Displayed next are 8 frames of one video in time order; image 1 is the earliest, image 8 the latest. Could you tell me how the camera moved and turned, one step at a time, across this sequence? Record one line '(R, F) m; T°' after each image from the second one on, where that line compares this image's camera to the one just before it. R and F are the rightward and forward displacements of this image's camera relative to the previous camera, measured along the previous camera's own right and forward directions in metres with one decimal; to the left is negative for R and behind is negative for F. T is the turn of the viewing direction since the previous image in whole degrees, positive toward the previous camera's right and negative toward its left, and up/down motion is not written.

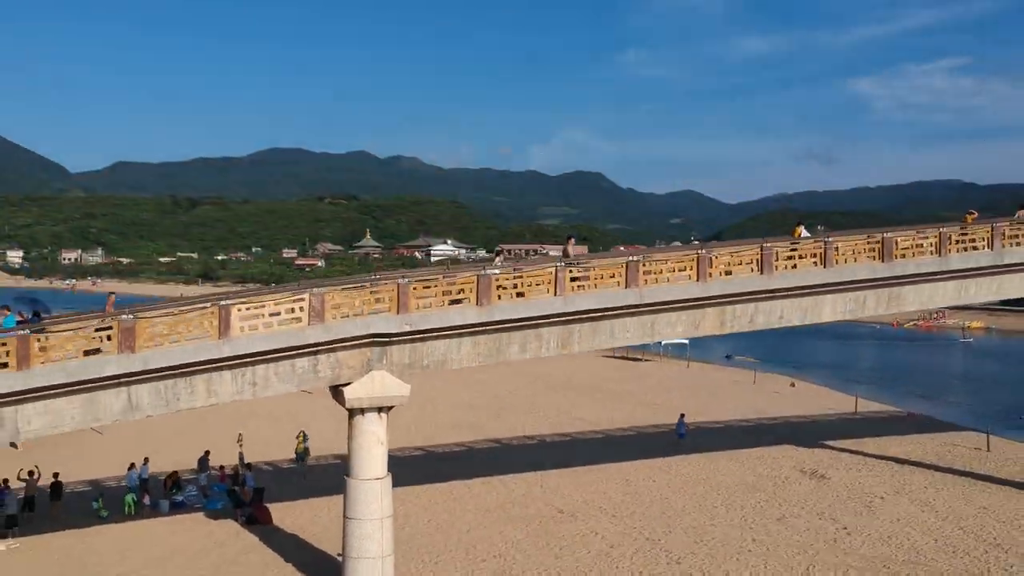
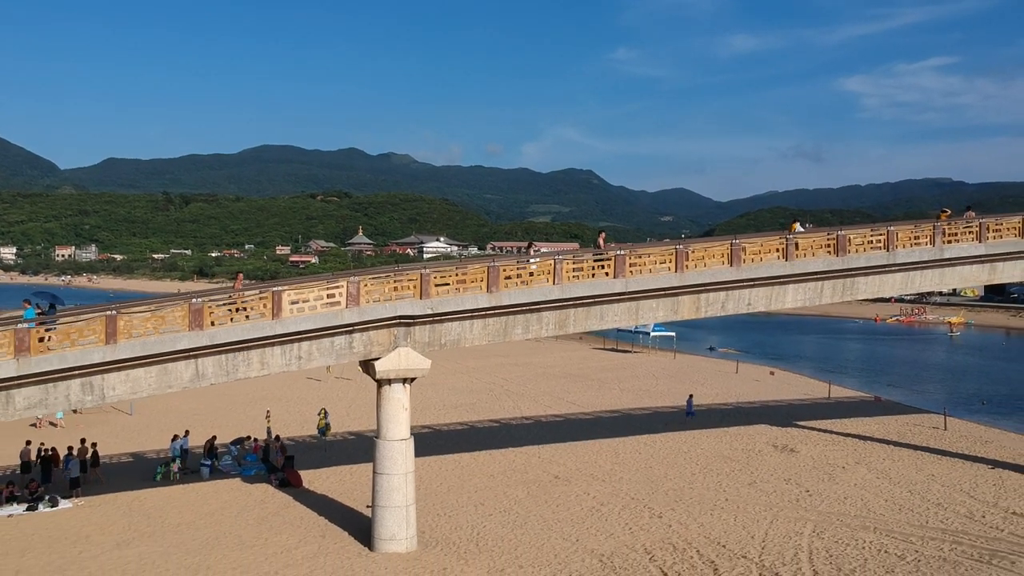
(-0.3, -2.5) m; +1°
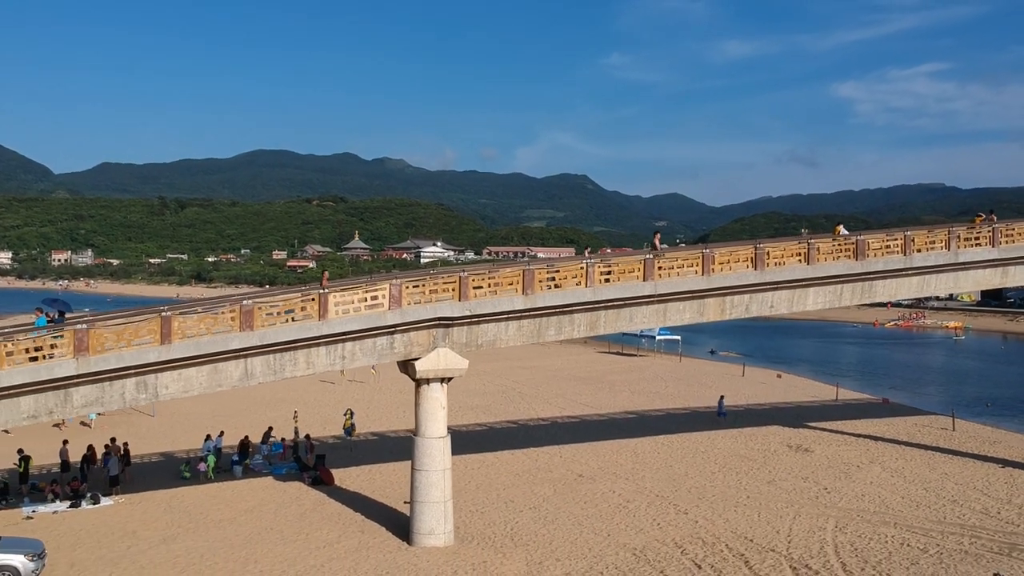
(-0.9, -0.6) m; 0°
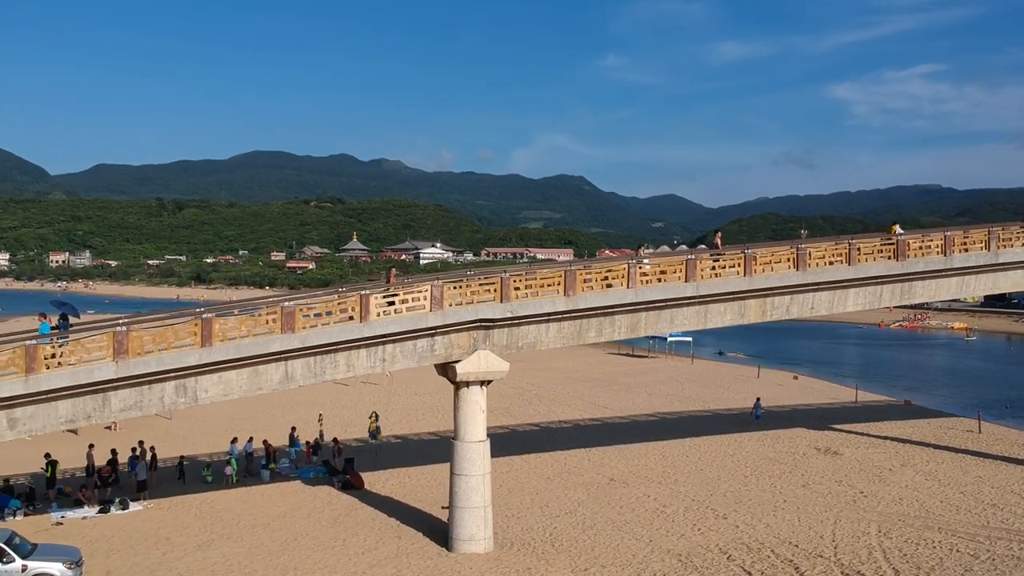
(-0.9, +0.3) m; 0°
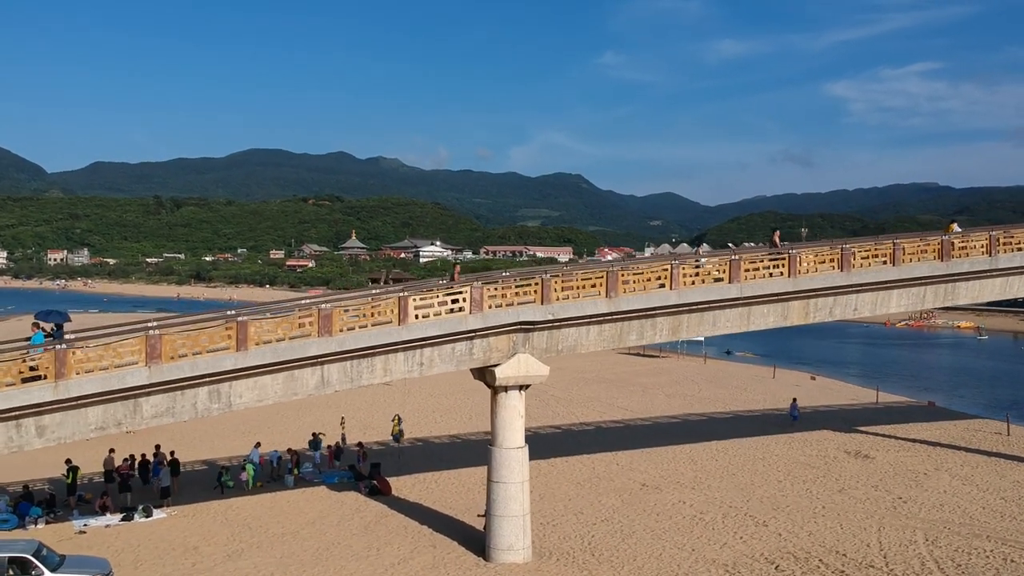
(-0.9, +0.5) m; 0°
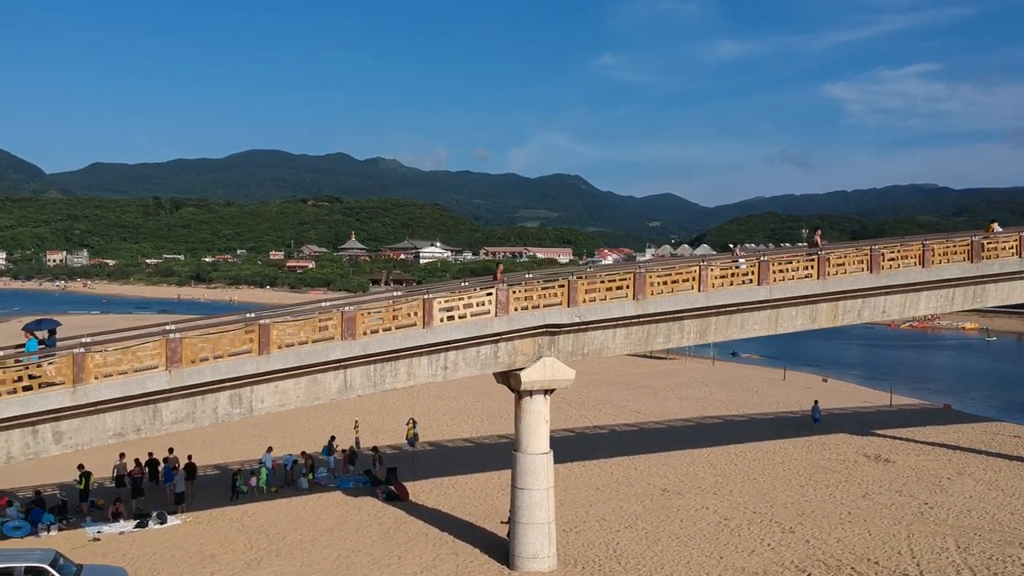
(-0.5, +0.4) m; 0°
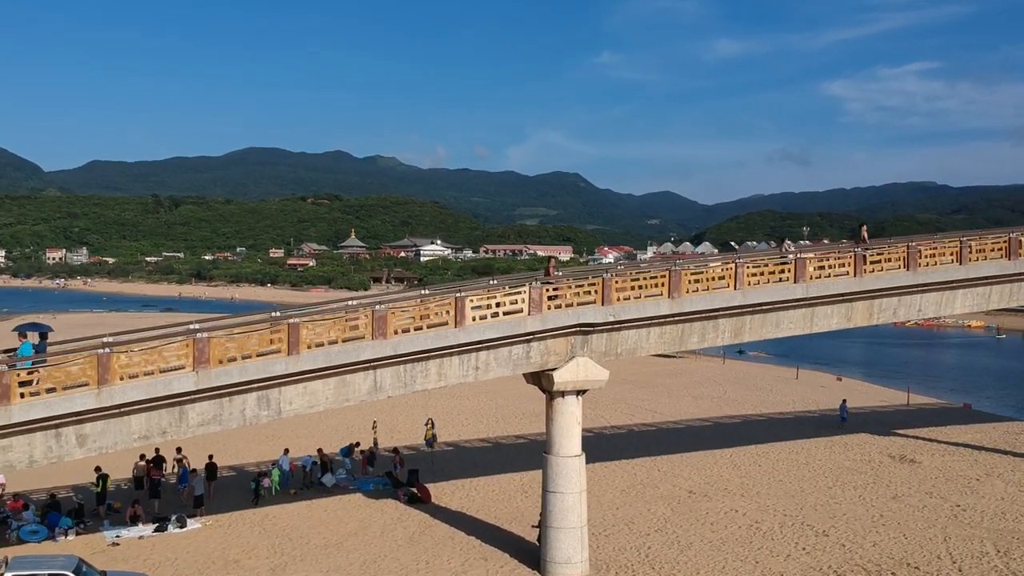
(-0.6, +0.4) m; 0°
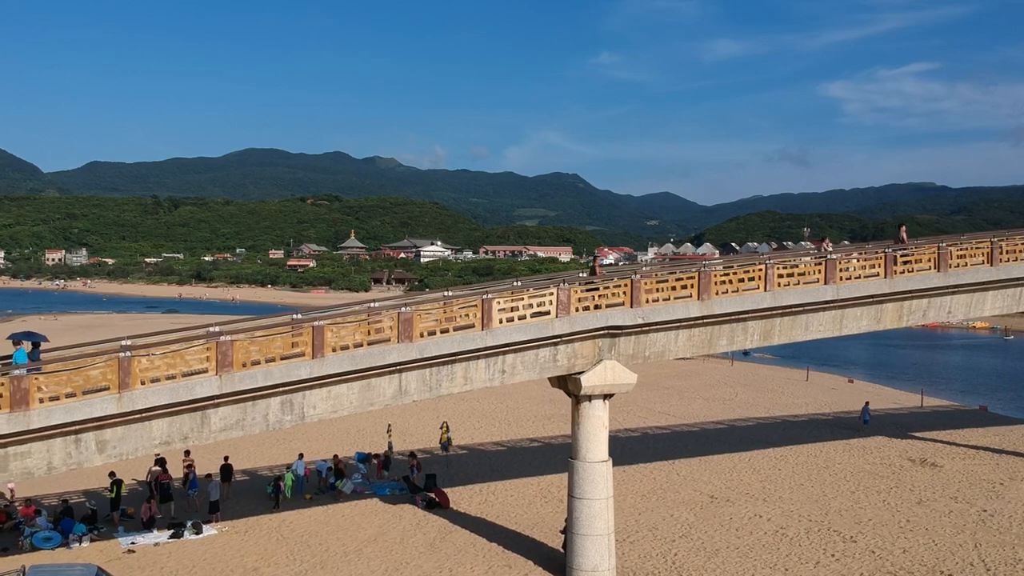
(-0.5, +0.3) m; 0°
